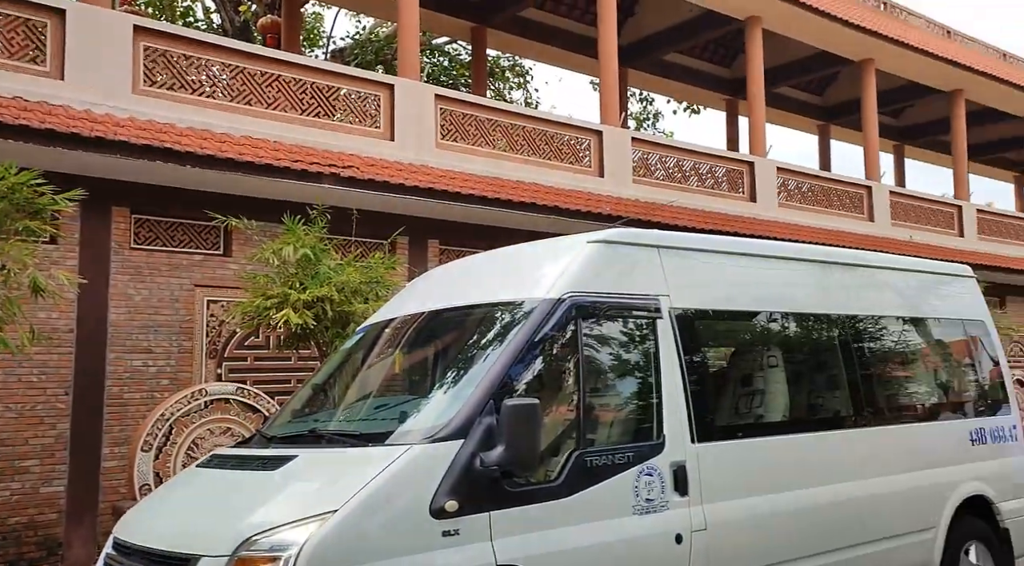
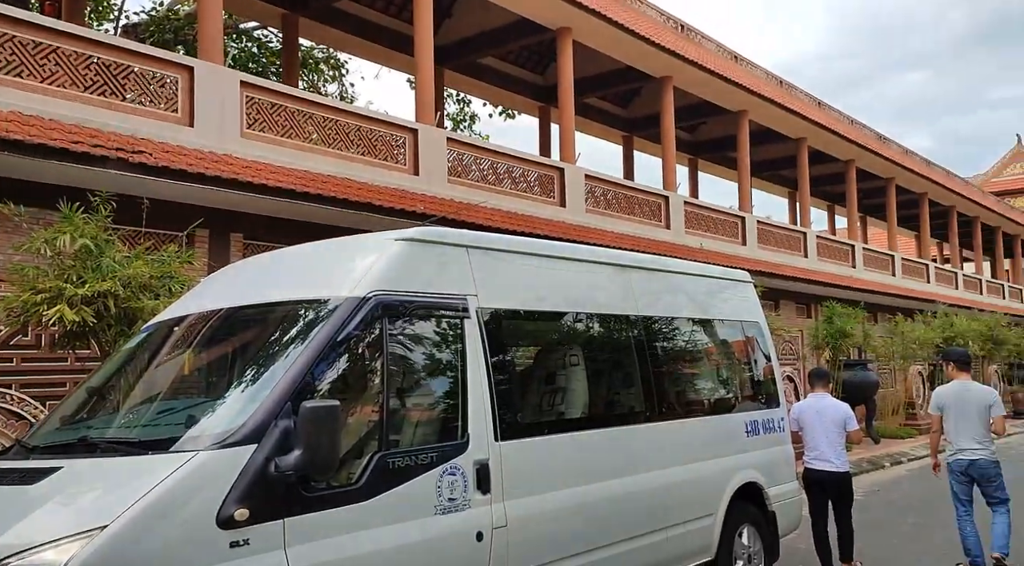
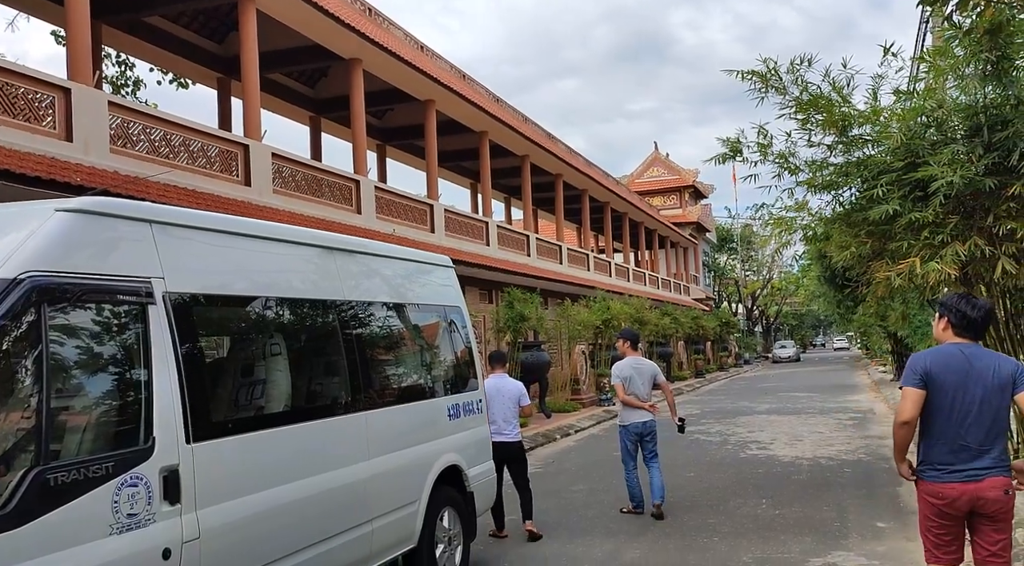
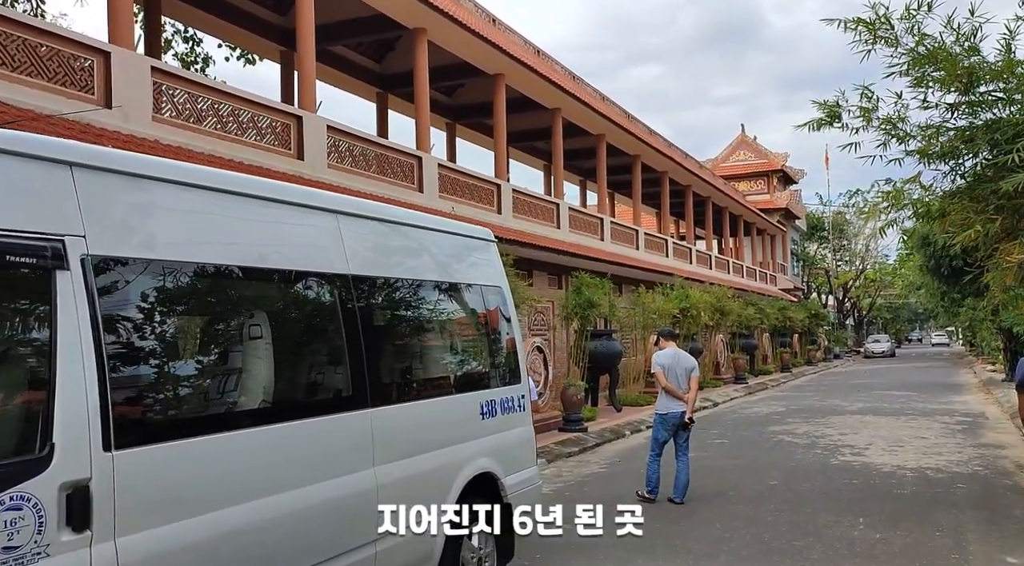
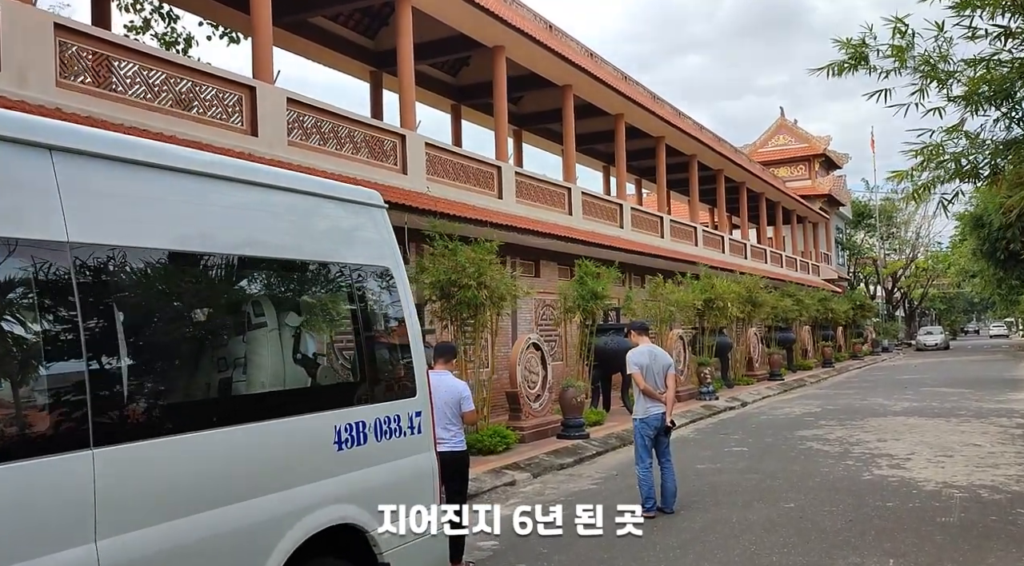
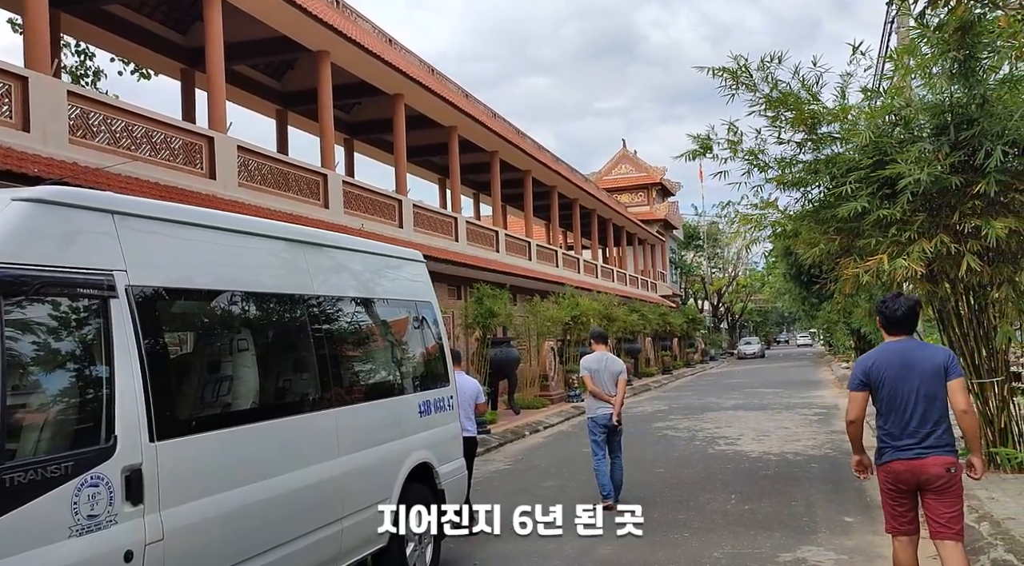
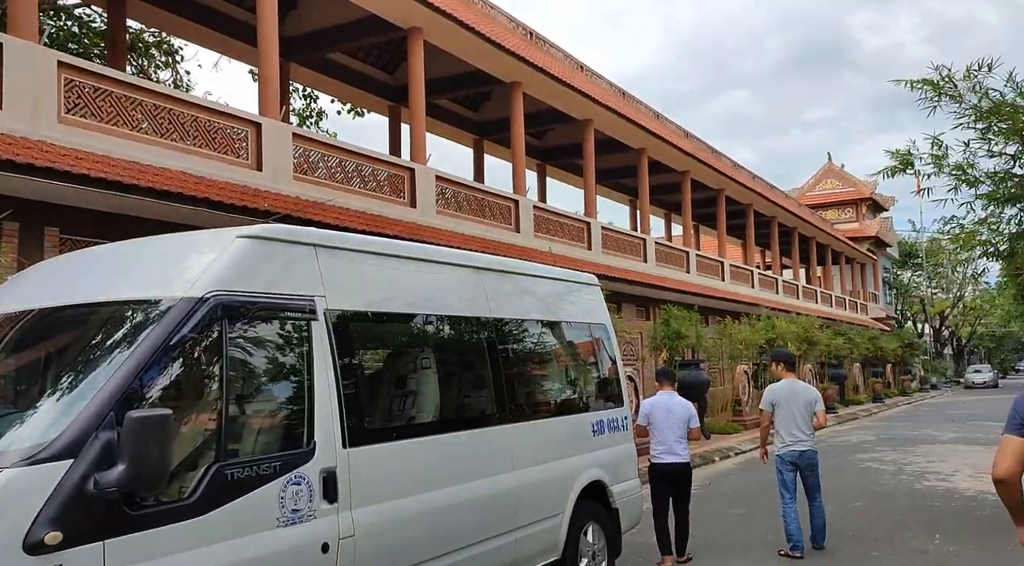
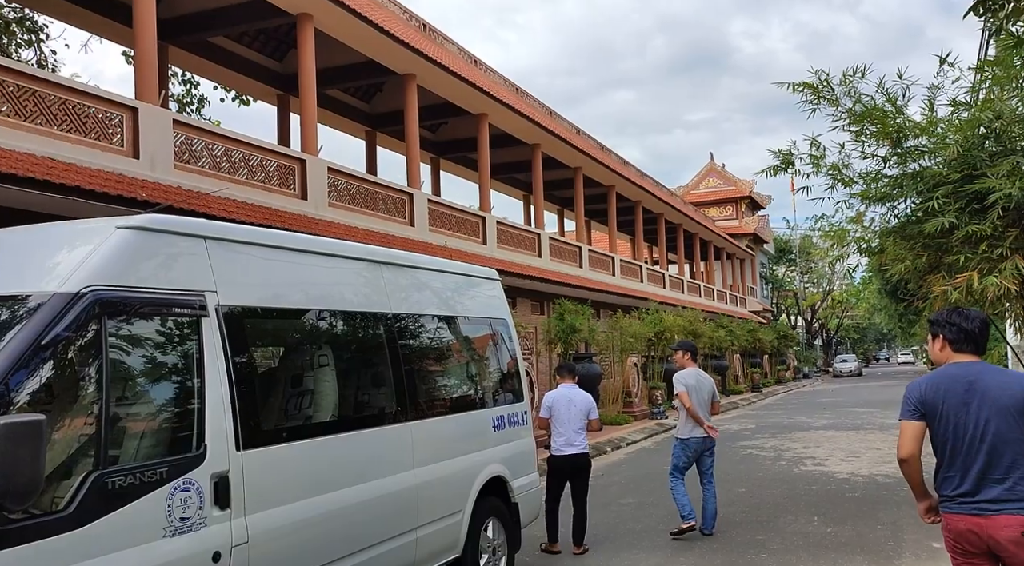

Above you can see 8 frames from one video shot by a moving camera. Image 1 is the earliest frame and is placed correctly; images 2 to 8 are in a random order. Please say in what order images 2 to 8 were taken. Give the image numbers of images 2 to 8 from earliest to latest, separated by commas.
2, 7, 8, 3, 6, 4, 5
